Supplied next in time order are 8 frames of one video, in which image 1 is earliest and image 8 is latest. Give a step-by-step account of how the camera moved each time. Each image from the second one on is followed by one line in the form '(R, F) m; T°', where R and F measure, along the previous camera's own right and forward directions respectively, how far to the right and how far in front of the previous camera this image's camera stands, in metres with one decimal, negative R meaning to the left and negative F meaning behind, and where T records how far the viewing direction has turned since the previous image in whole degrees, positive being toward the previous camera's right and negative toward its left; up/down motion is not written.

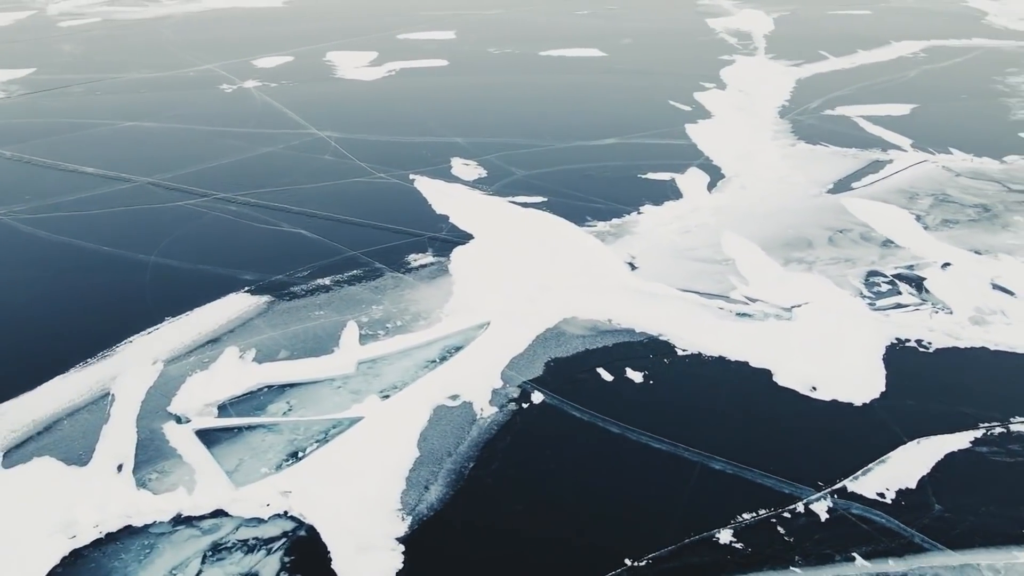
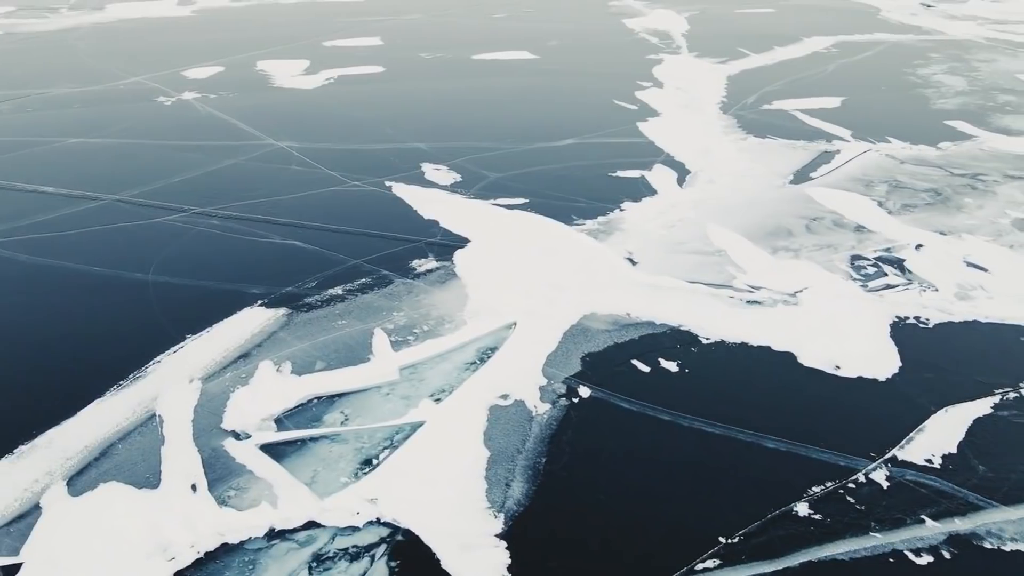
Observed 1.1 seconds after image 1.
(-1.2, -0.1) m; +5°
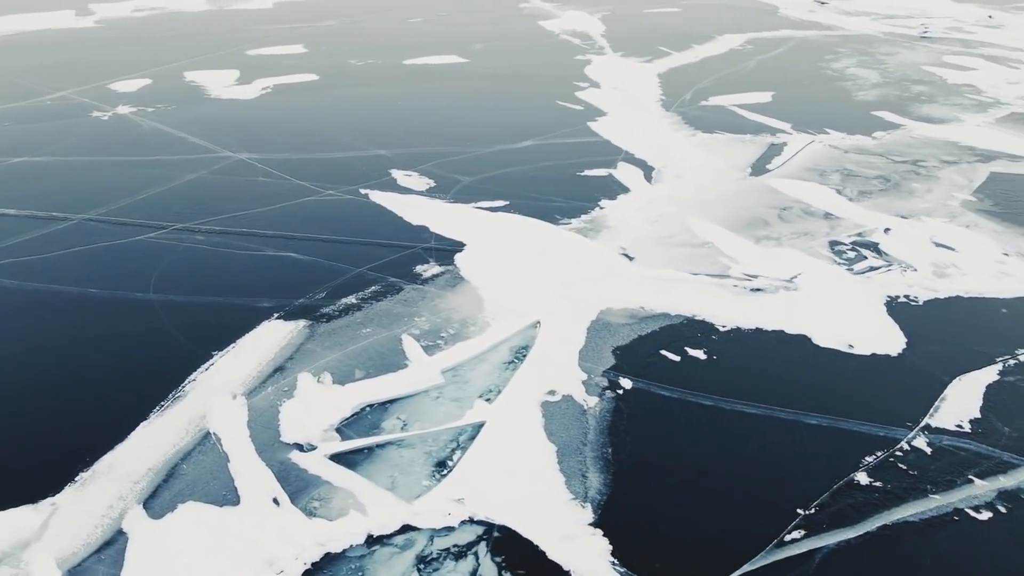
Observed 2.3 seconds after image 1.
(-1.2, -0.1) m; +5°
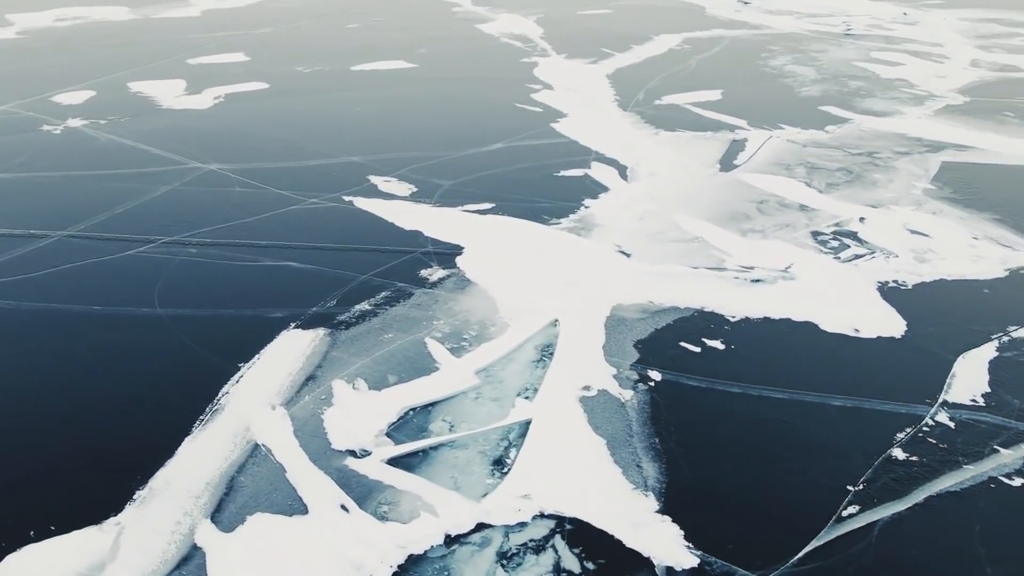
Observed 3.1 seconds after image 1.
(-0.9, -0.1) m; +4°
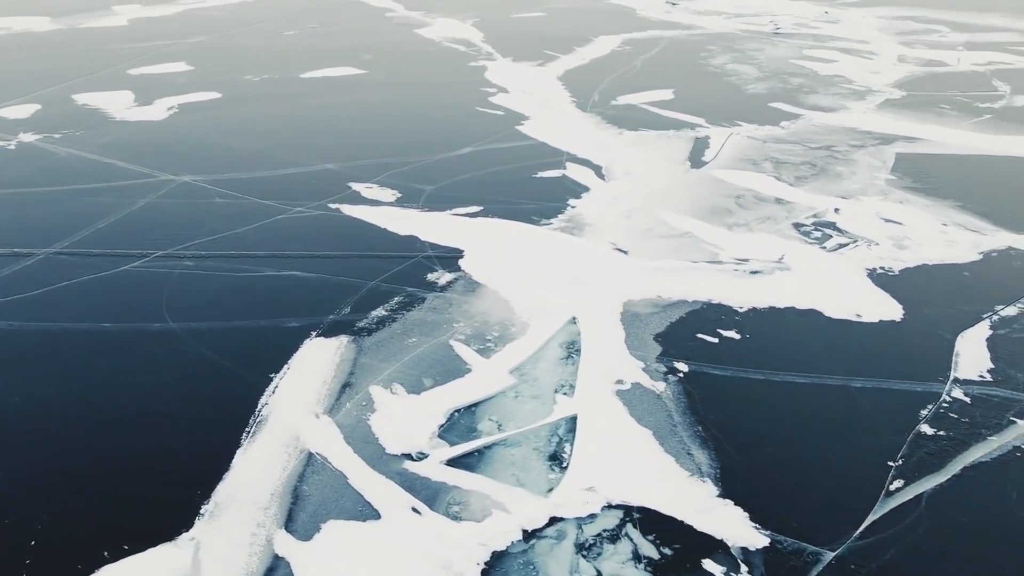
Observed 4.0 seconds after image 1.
(-0.9, -0.1) m; +4°
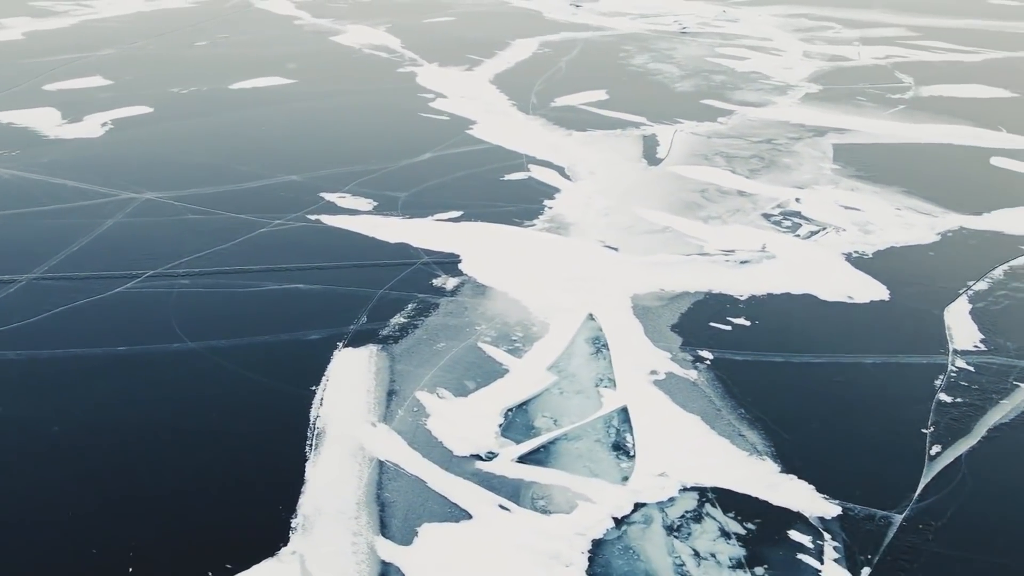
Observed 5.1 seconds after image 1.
(-1.2, -0.1) m; +6°
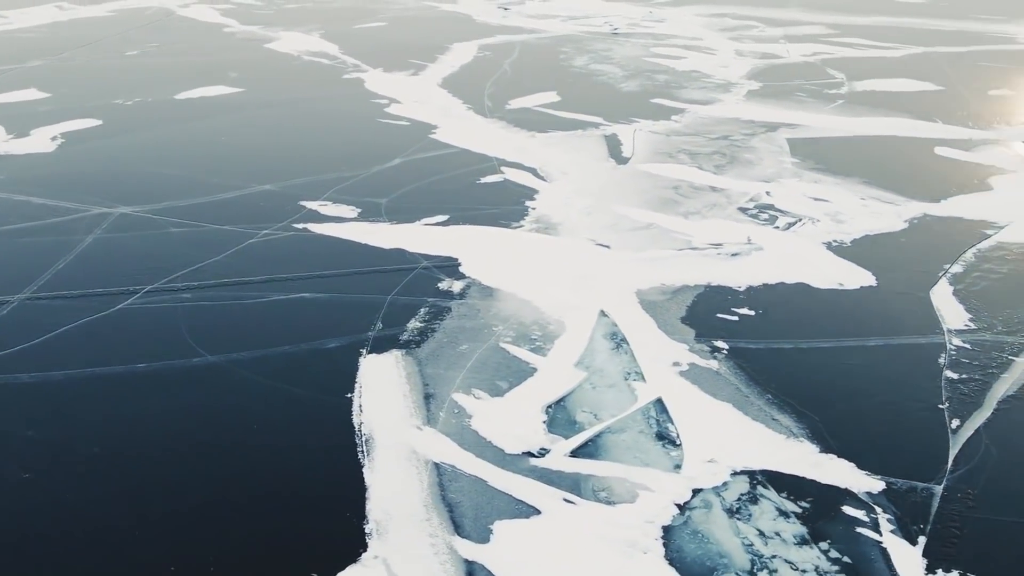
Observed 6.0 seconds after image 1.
(-1.0, -0.1) m; +4°
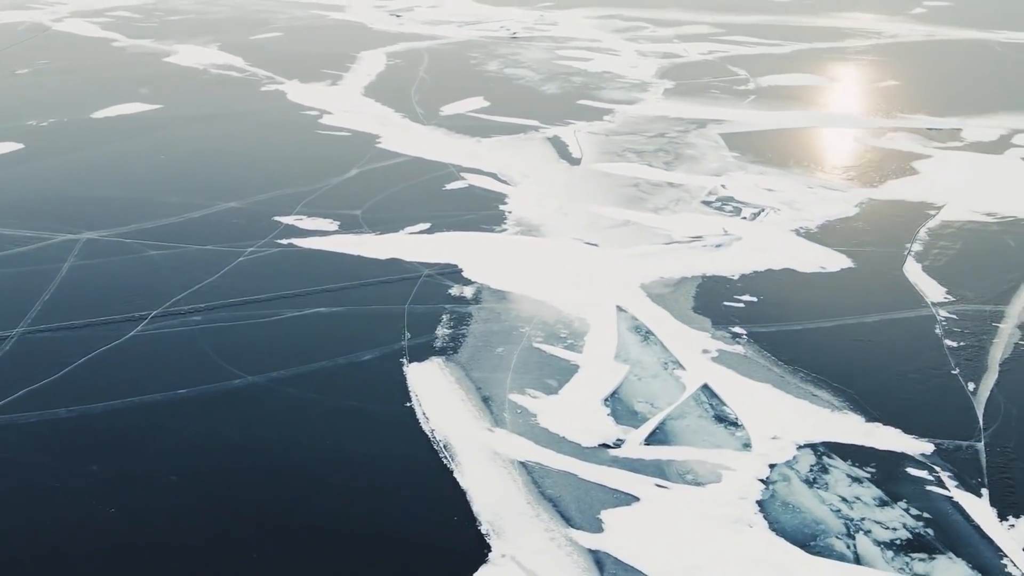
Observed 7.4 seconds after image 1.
(-1.5, -0.1) m; +7°
